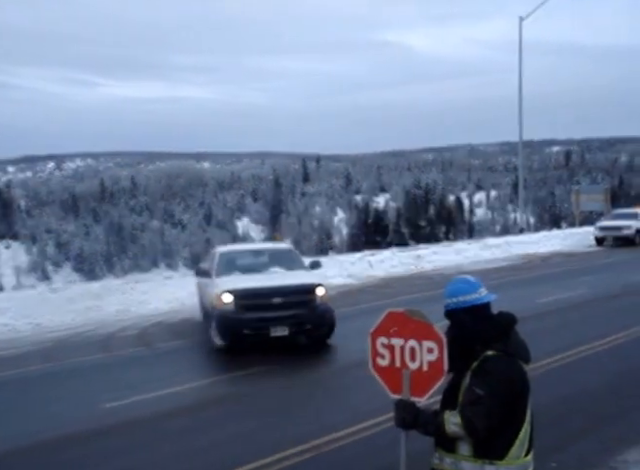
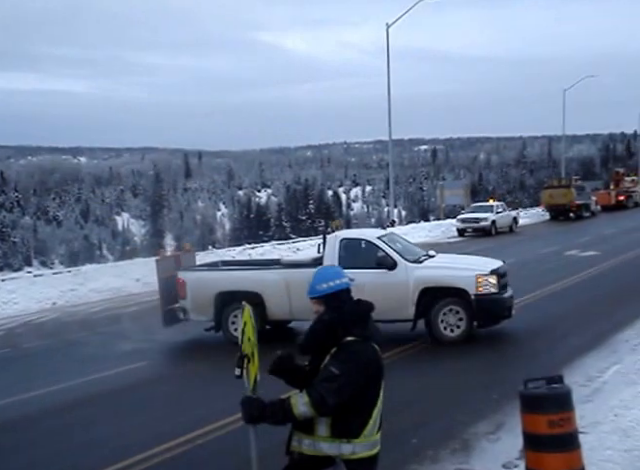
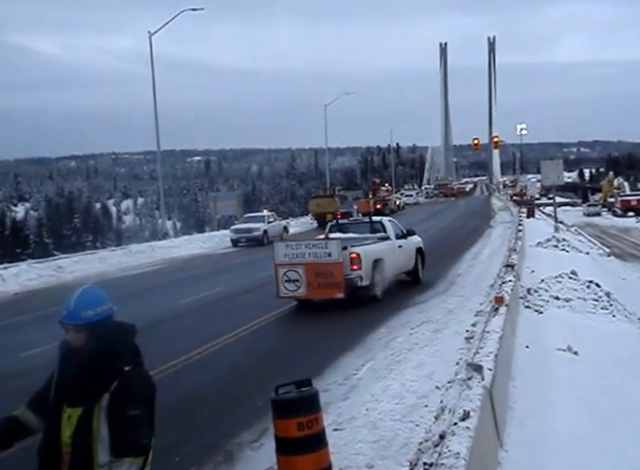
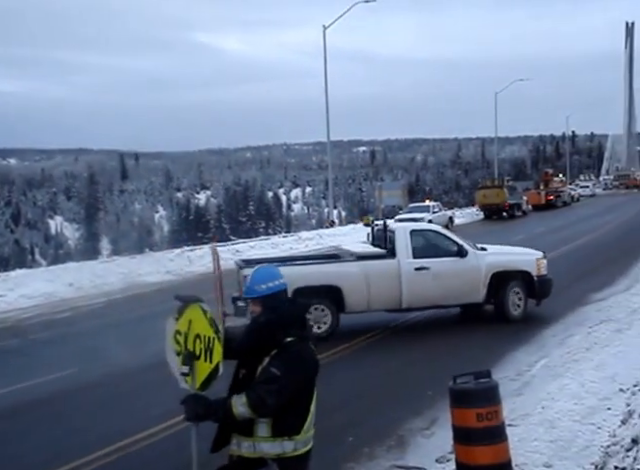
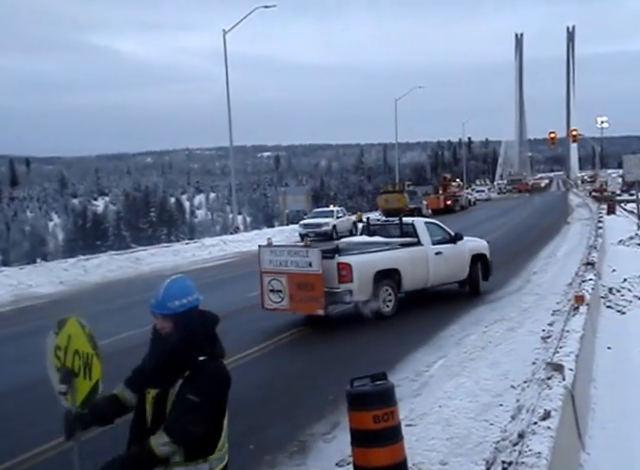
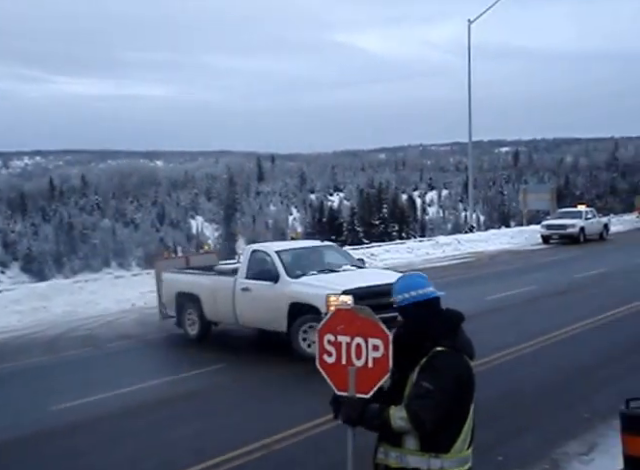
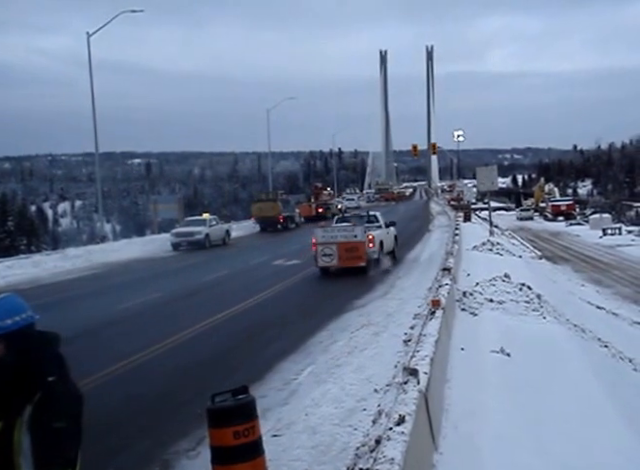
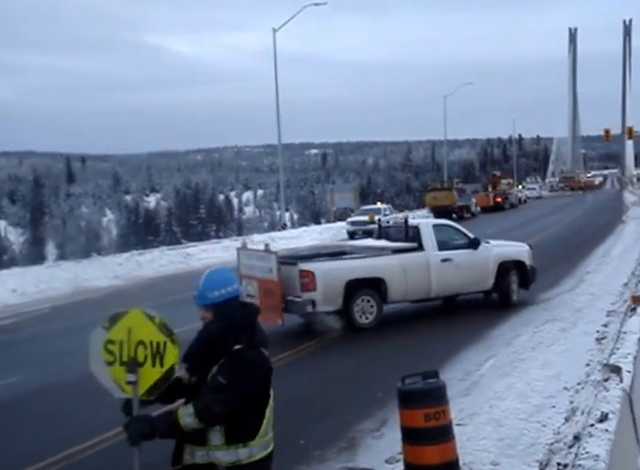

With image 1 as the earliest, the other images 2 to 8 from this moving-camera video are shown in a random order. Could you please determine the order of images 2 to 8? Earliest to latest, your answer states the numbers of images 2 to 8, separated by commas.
6, 2, 4, 8, 5, 3, 7
